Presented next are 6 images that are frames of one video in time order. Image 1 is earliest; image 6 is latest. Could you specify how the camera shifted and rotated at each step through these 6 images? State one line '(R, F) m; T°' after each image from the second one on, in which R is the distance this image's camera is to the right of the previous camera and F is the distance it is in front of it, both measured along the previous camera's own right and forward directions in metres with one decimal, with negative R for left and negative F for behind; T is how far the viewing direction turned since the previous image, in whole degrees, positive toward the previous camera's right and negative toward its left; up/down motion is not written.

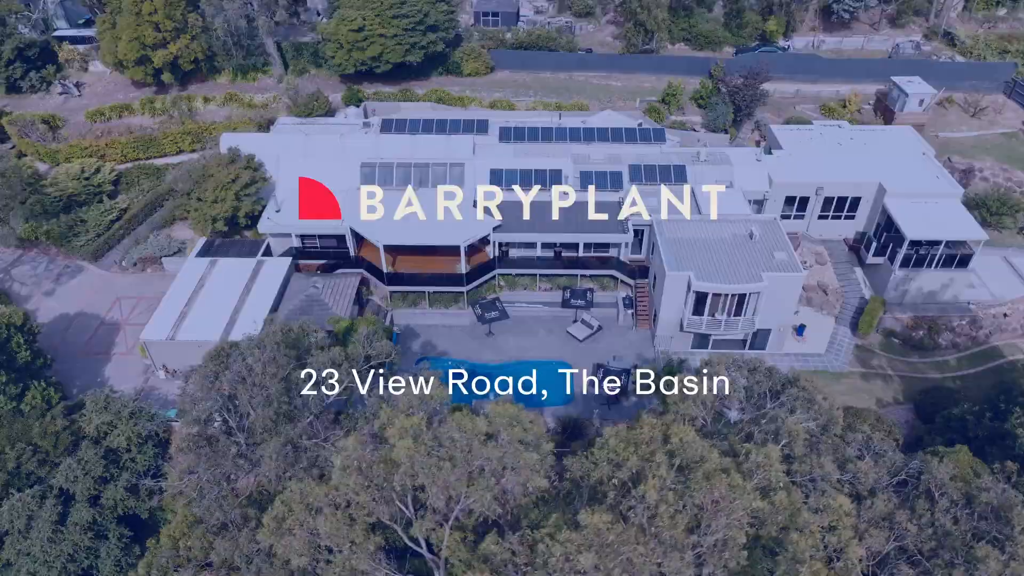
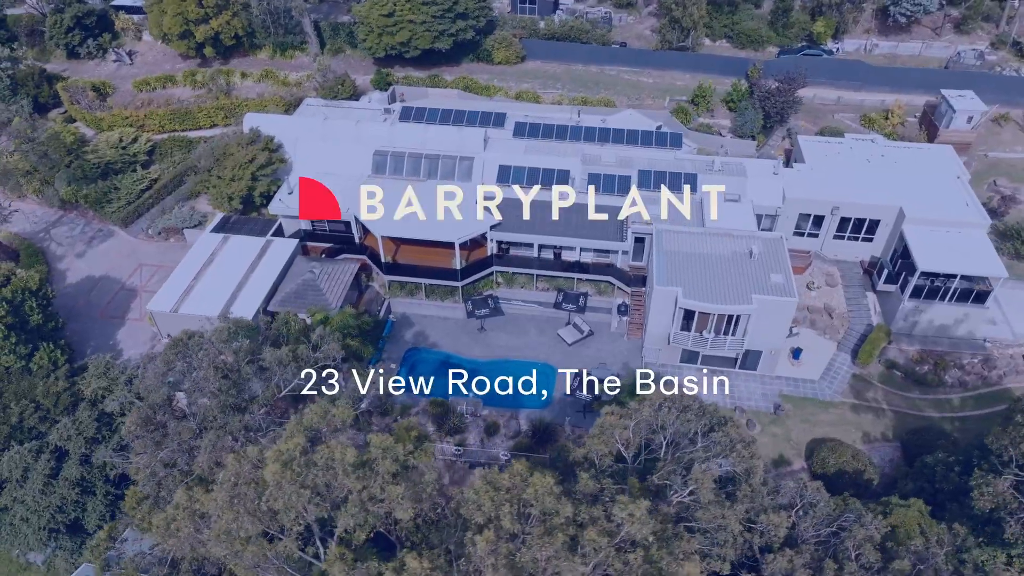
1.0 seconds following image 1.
(+4.2, -0.2) m; -5°
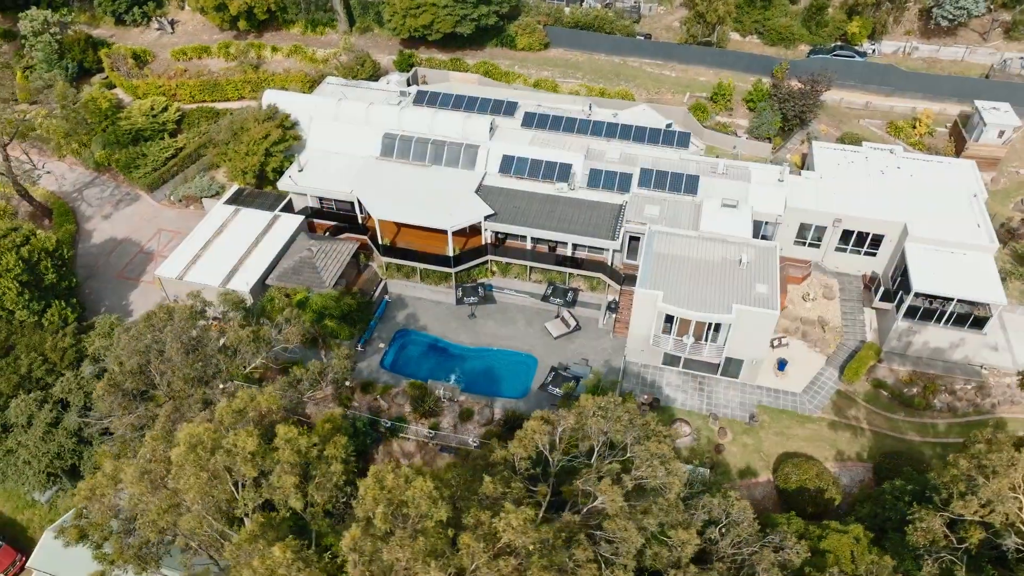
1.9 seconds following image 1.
(+3.7, -0.6) m; -4°
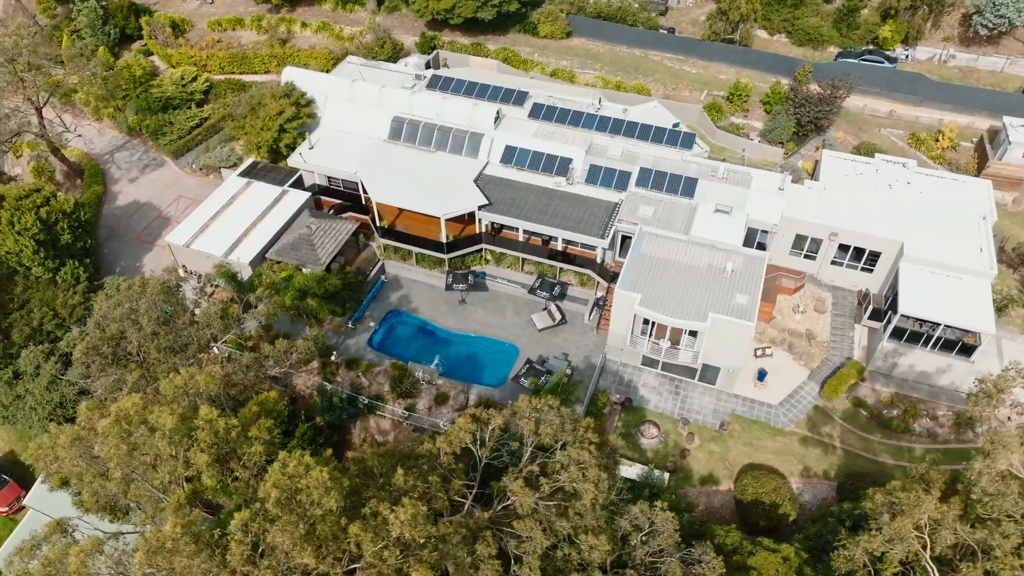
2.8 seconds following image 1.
(+3.7, -0.6) m; -4°
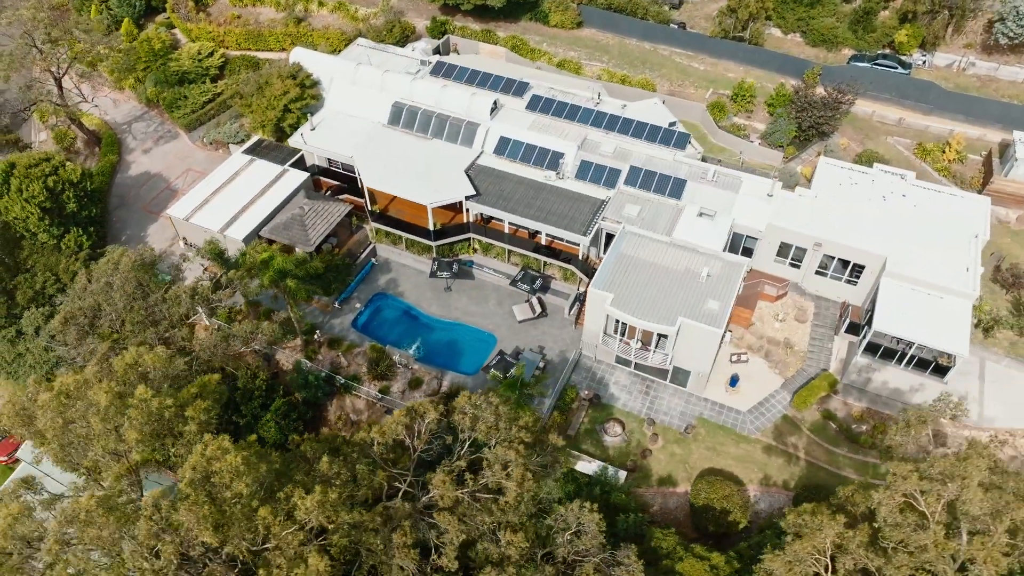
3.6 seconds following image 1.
(+3.4, -0.6) m; -3°
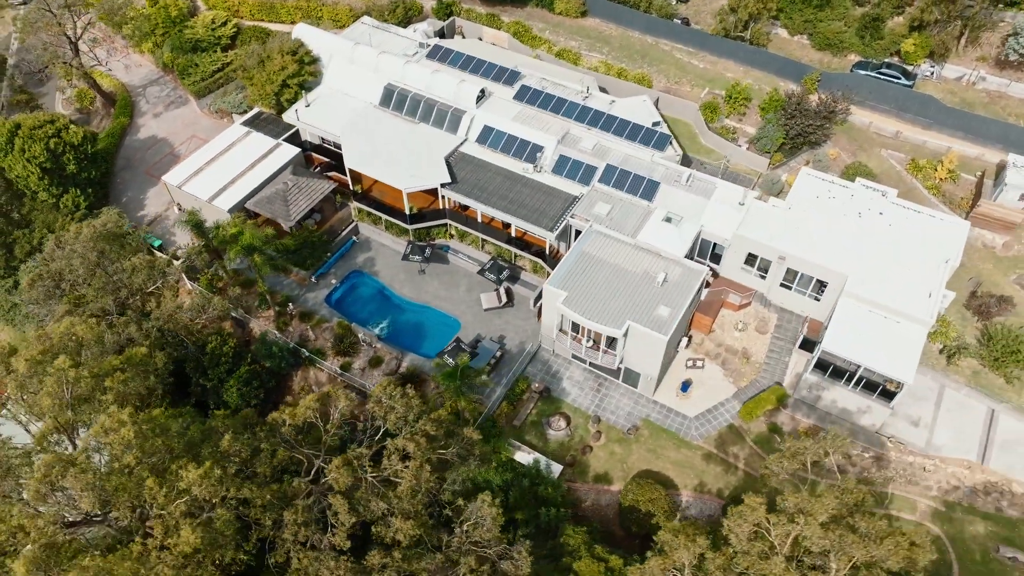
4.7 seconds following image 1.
(+4.8, -0.7) m; -4°
